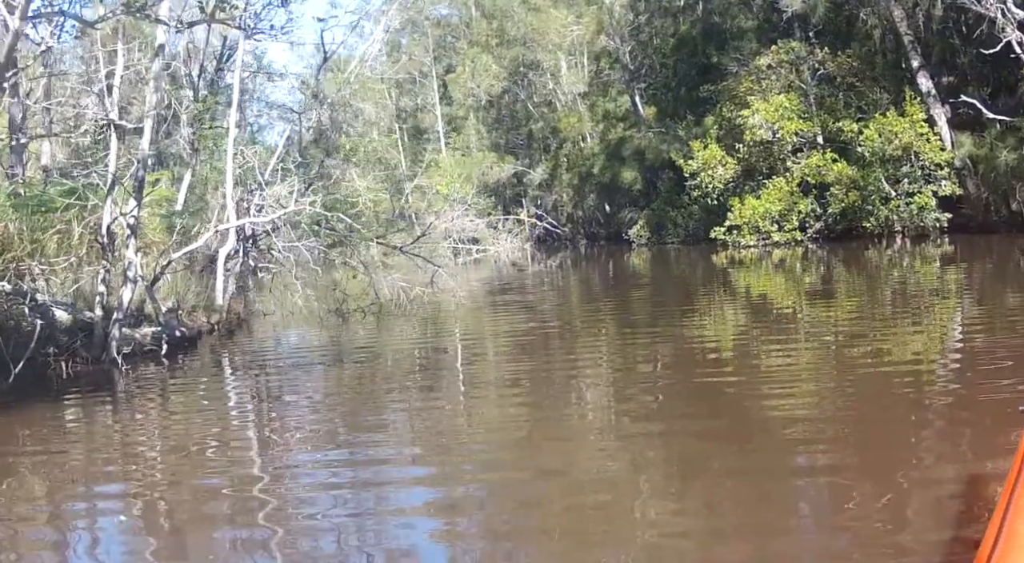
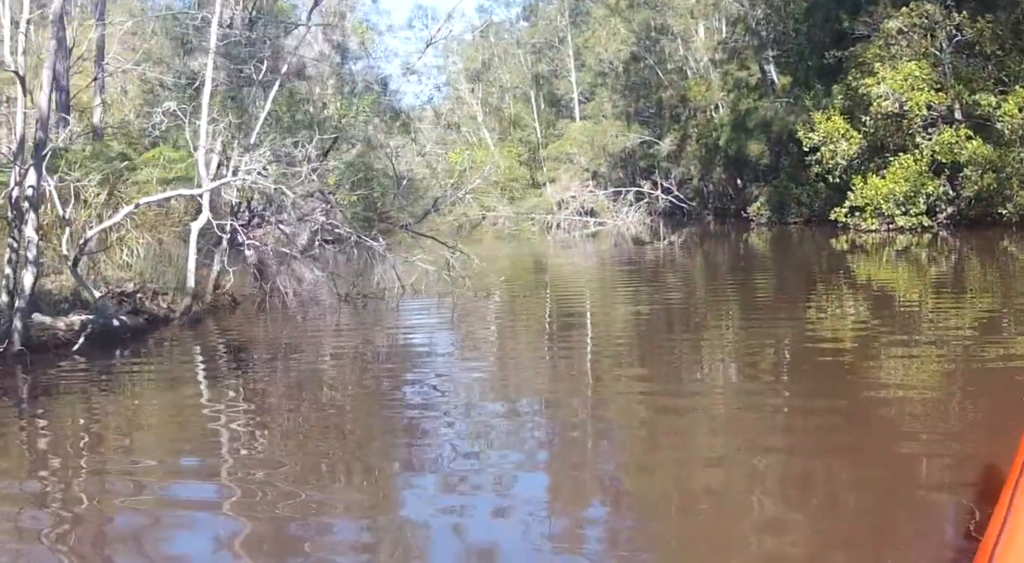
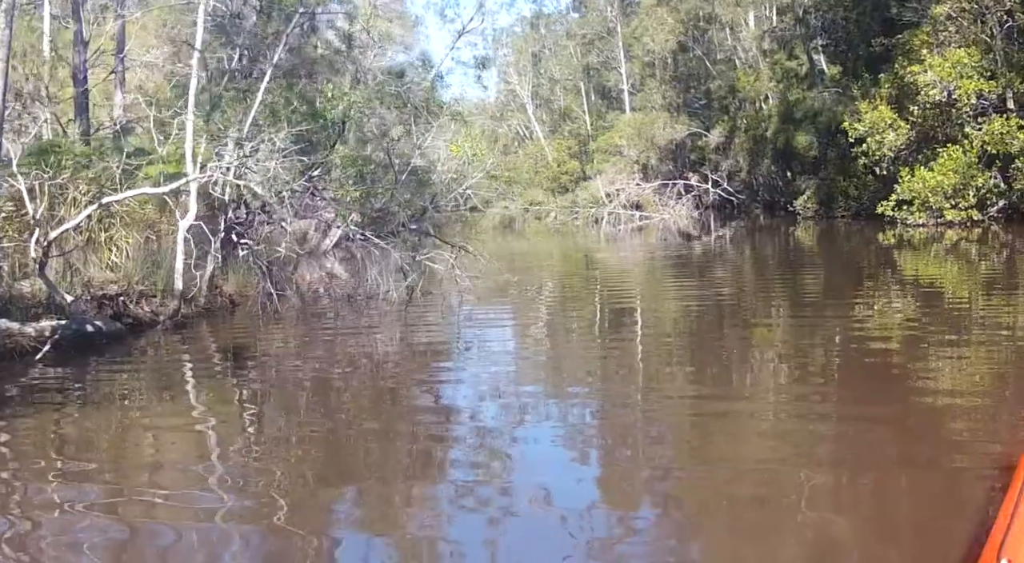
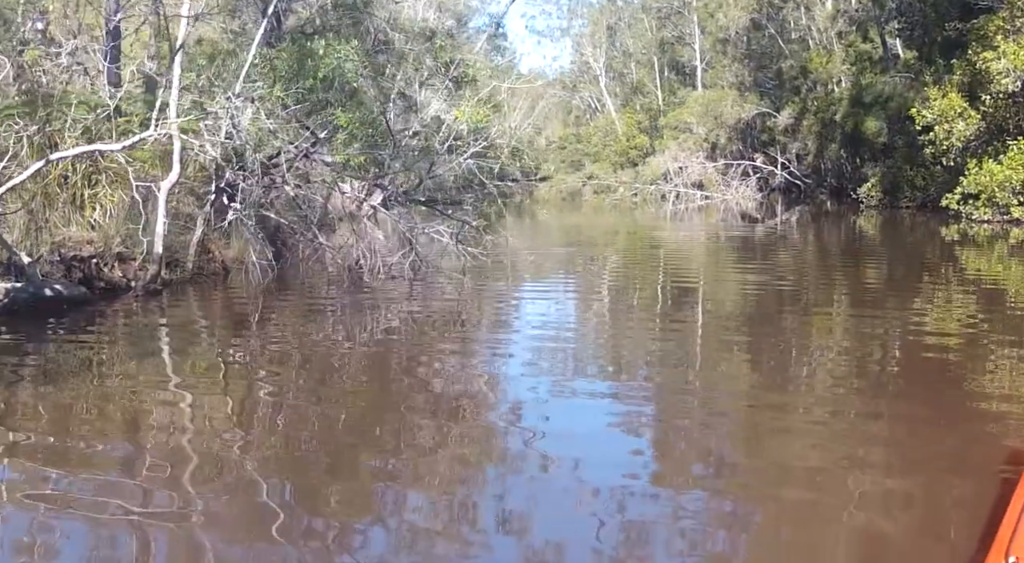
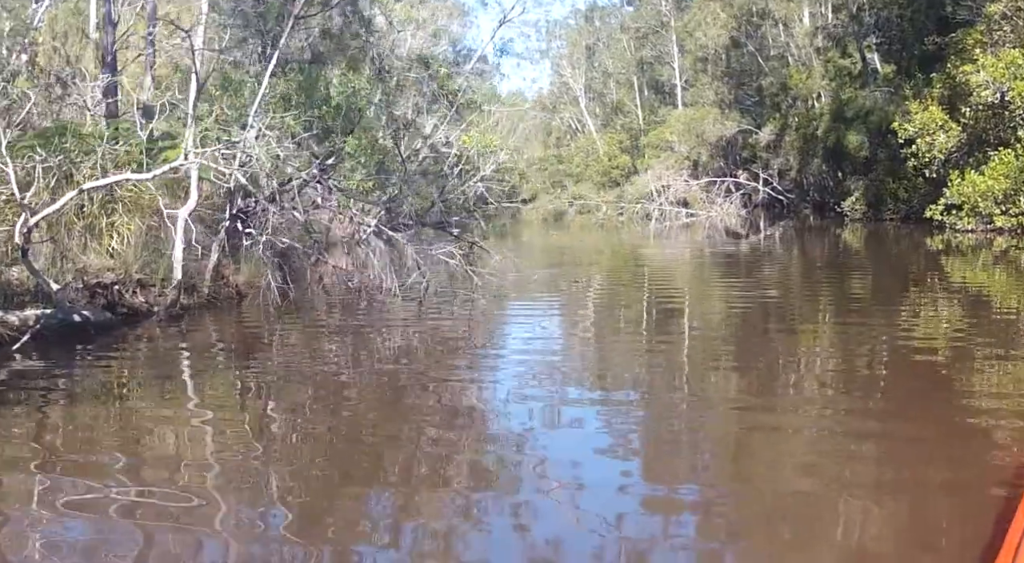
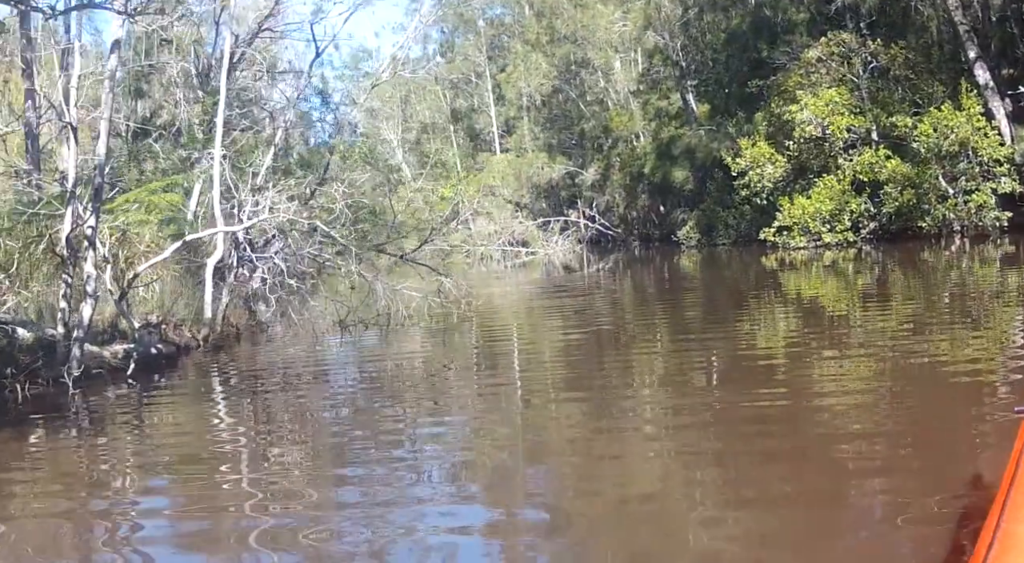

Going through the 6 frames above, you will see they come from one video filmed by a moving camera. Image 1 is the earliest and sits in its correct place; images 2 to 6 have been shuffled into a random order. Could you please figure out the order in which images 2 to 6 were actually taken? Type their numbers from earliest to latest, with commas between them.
6, 2, 3, 5, 4
